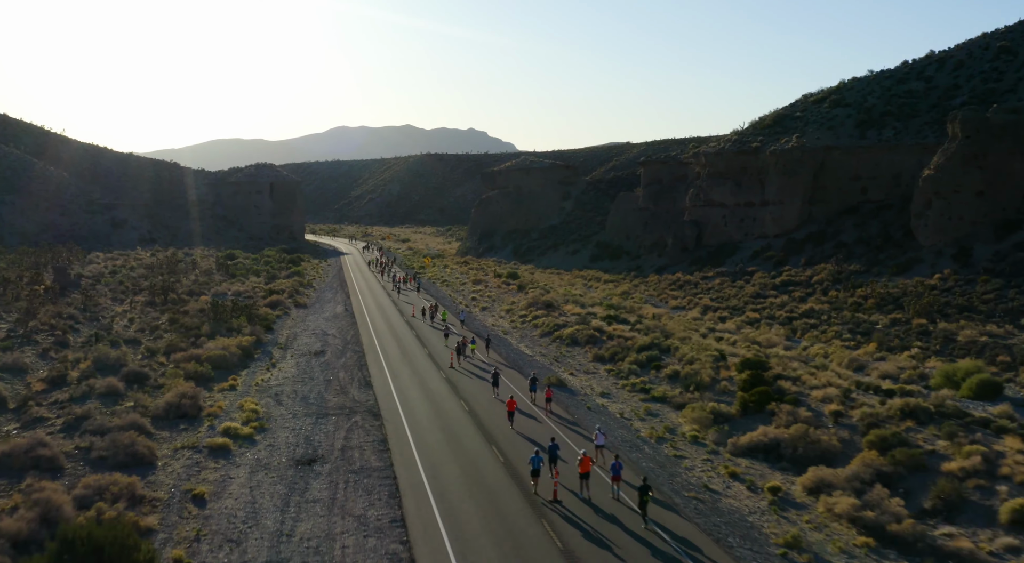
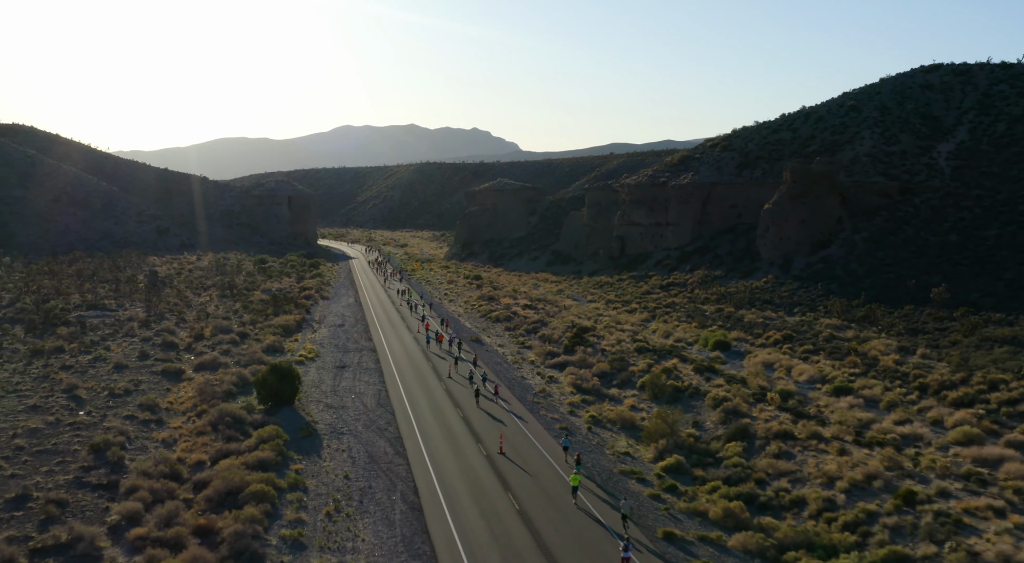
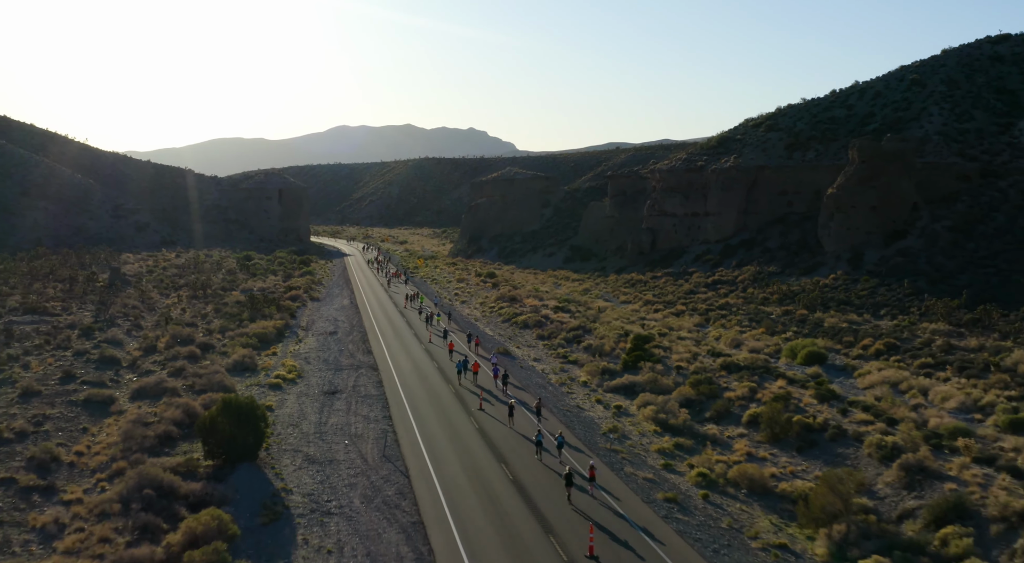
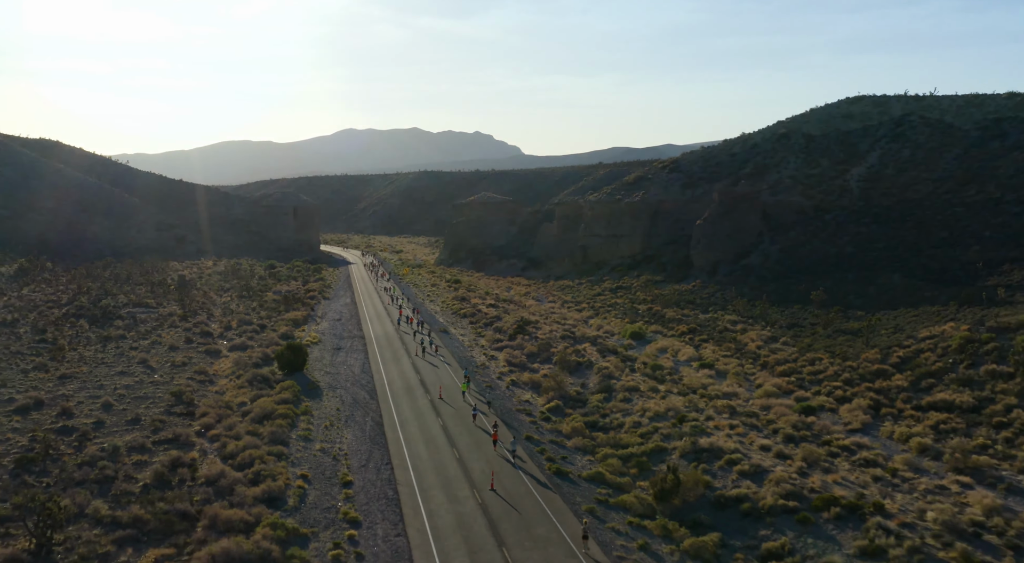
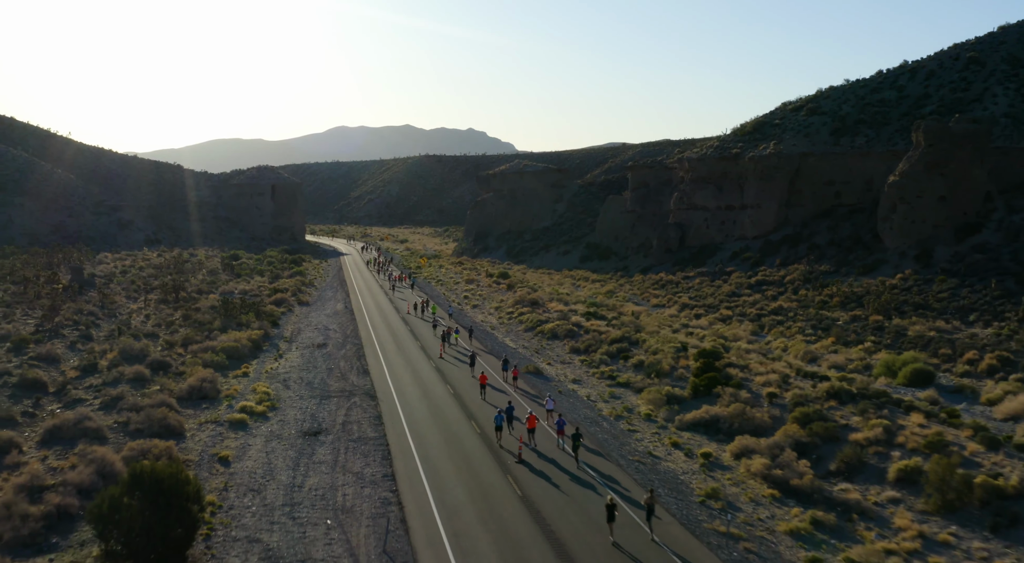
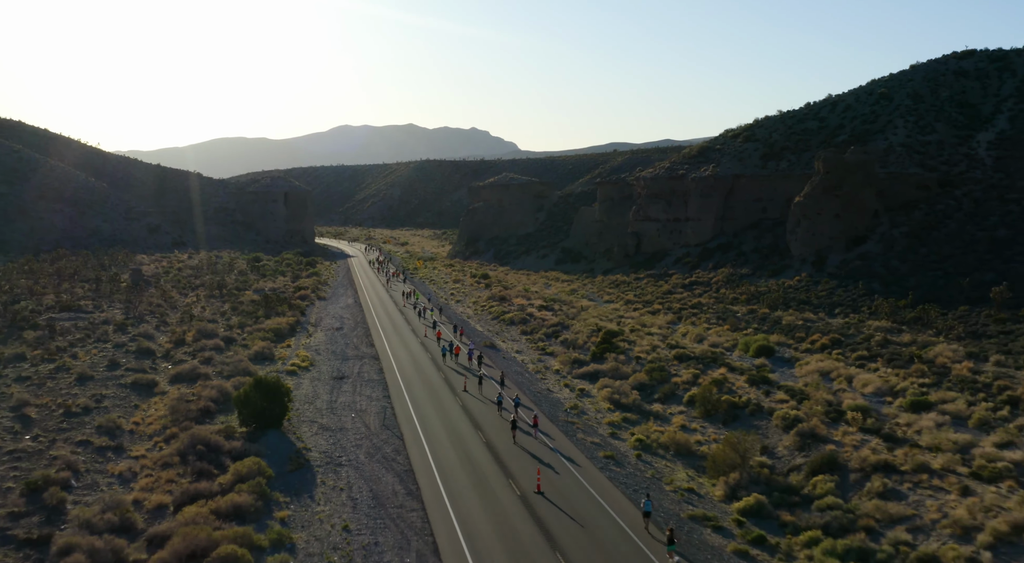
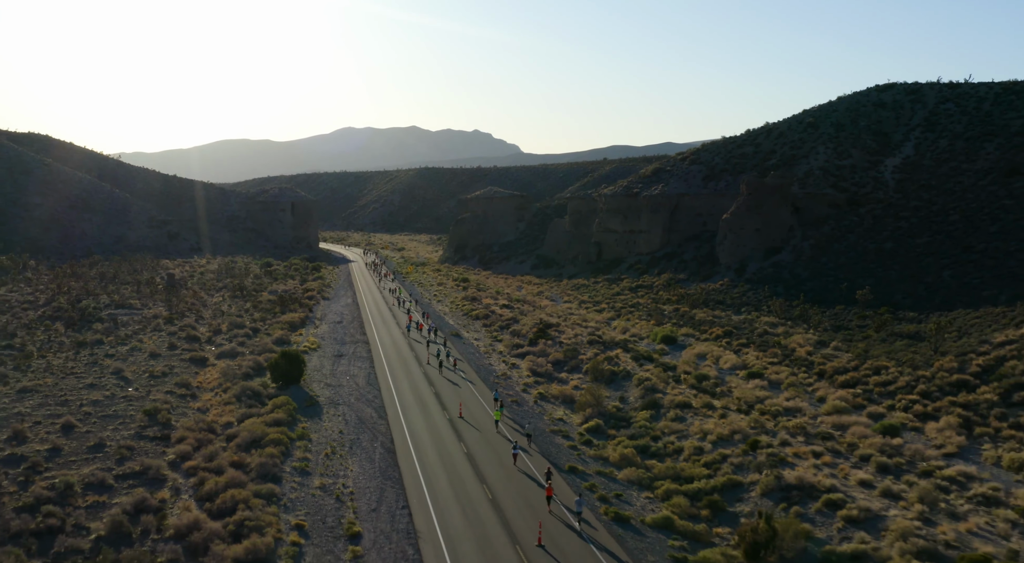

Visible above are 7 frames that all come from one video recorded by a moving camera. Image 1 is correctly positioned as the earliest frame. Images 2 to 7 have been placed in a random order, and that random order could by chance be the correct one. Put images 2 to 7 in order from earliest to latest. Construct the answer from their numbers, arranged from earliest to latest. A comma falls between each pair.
5, 3, 6, 2, 7, 4
